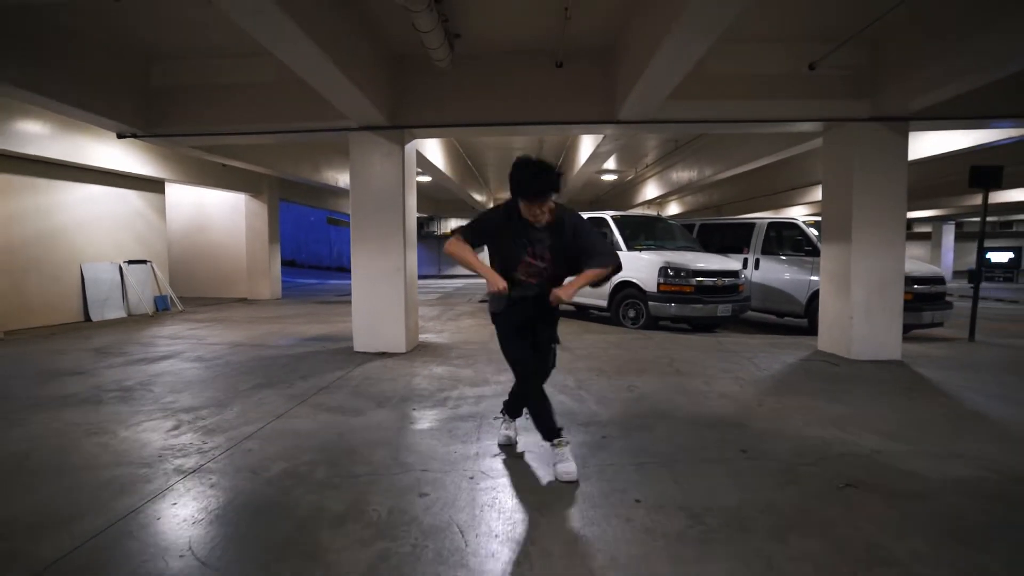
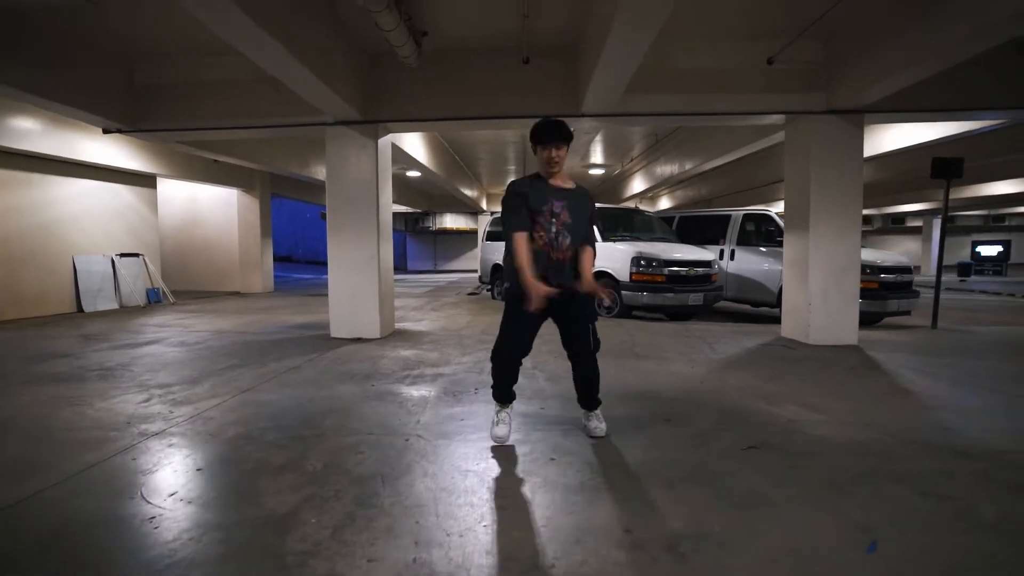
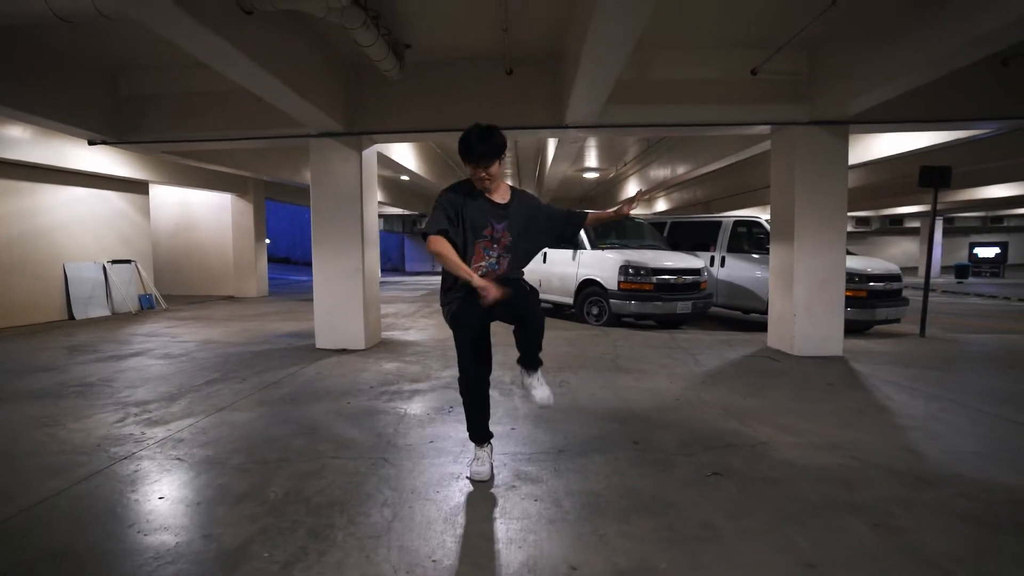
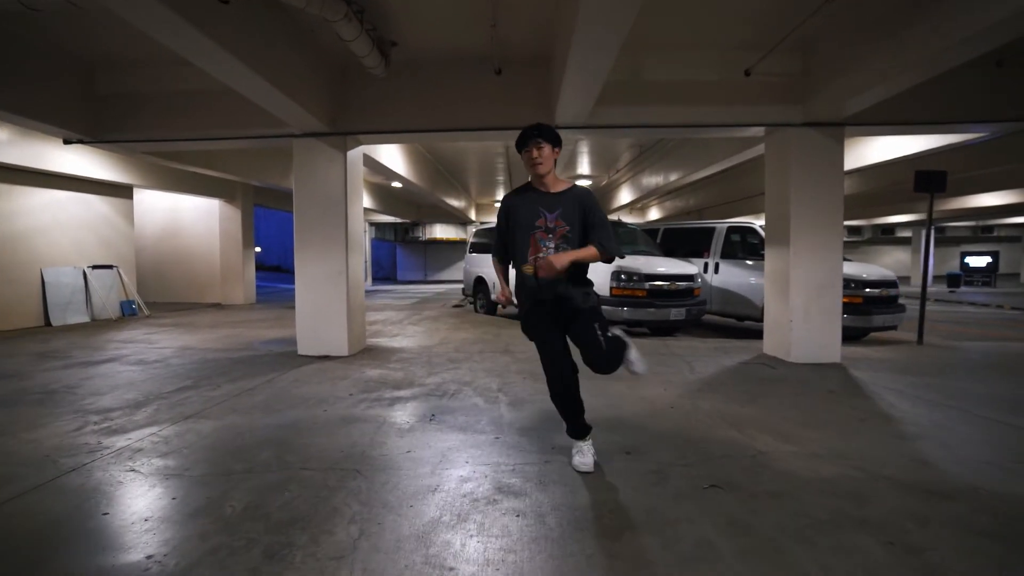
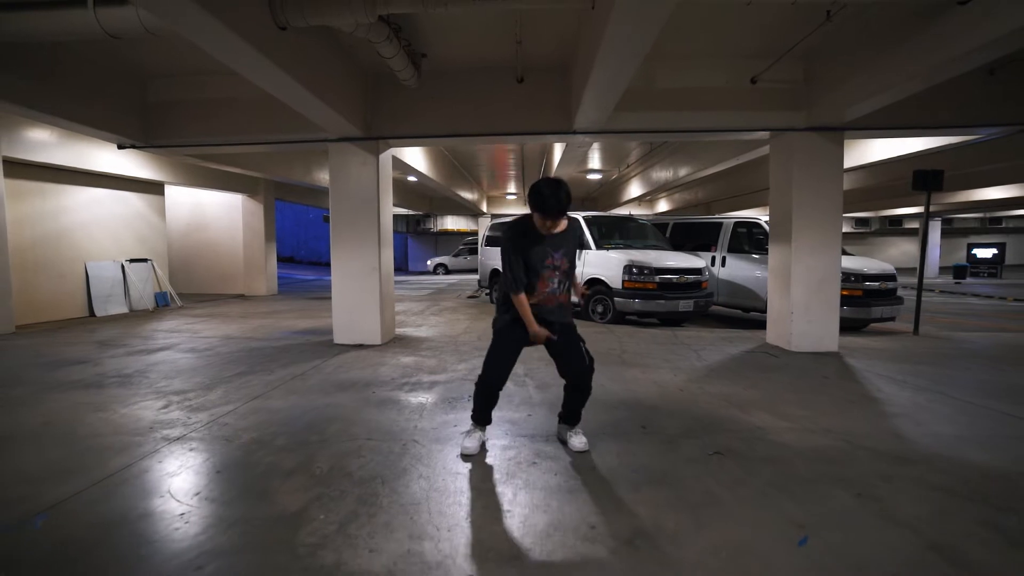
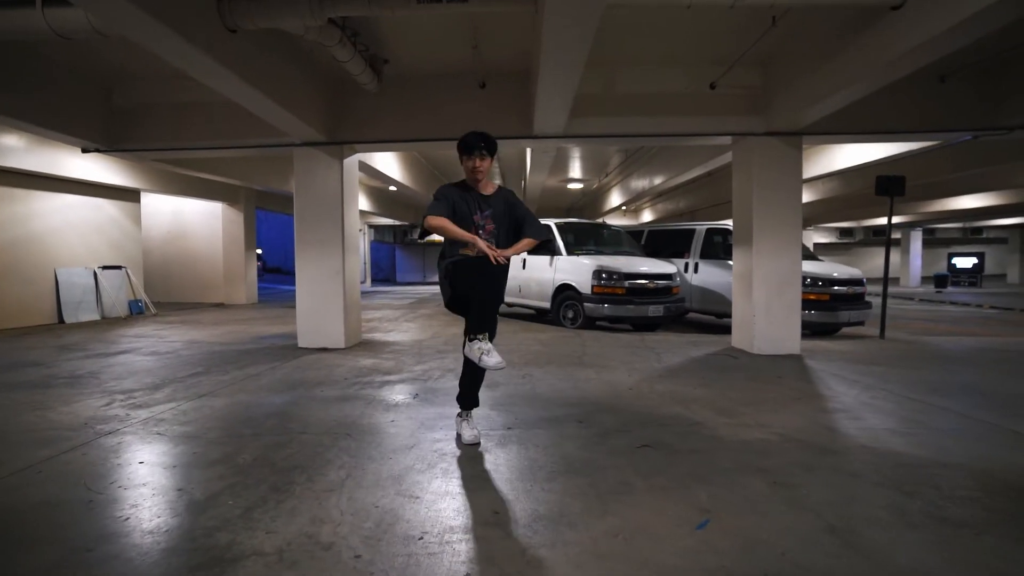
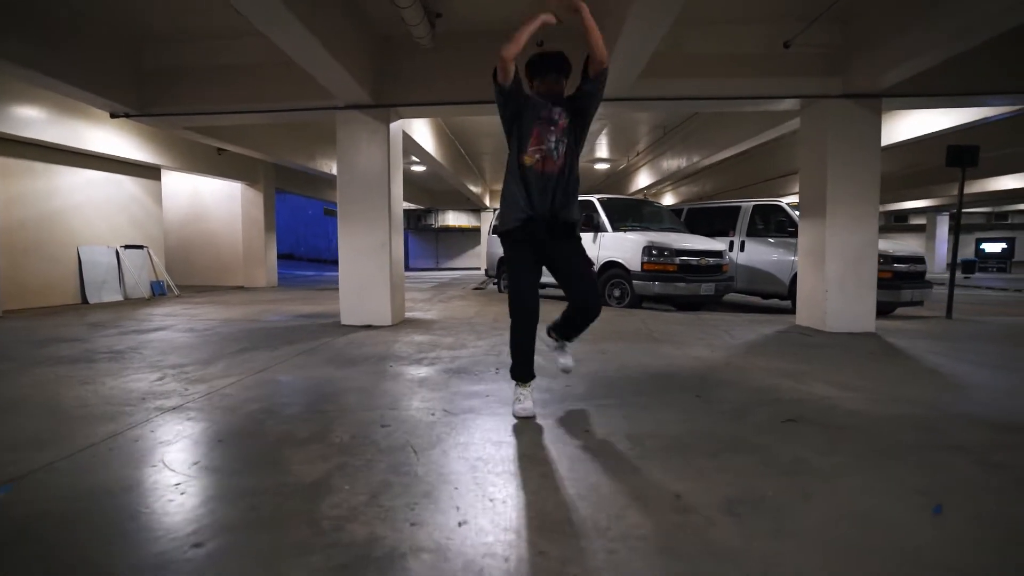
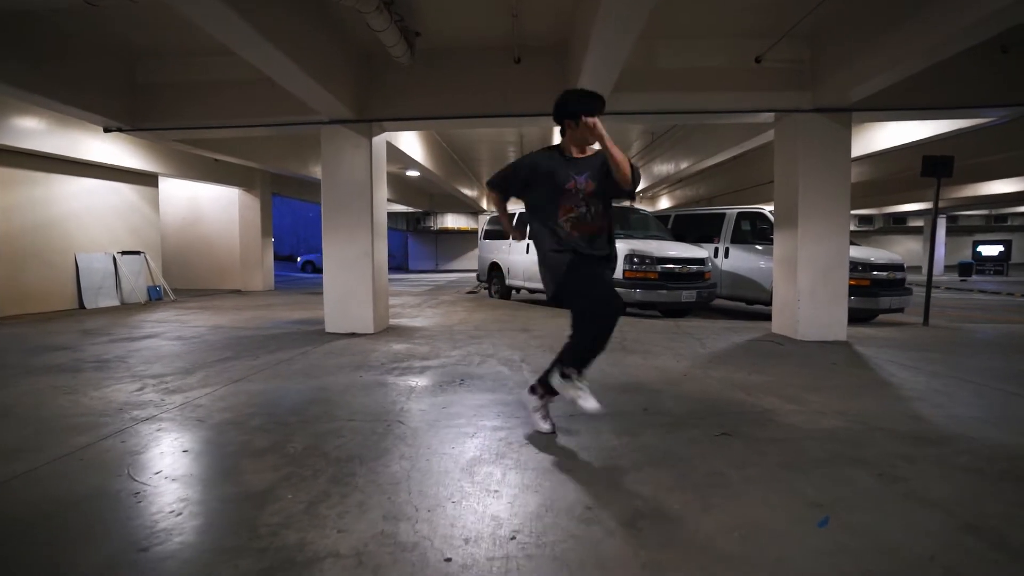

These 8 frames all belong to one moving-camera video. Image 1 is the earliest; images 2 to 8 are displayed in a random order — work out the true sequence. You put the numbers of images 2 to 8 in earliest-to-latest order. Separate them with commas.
7, 2, 3, 5, 8, 6, 4
